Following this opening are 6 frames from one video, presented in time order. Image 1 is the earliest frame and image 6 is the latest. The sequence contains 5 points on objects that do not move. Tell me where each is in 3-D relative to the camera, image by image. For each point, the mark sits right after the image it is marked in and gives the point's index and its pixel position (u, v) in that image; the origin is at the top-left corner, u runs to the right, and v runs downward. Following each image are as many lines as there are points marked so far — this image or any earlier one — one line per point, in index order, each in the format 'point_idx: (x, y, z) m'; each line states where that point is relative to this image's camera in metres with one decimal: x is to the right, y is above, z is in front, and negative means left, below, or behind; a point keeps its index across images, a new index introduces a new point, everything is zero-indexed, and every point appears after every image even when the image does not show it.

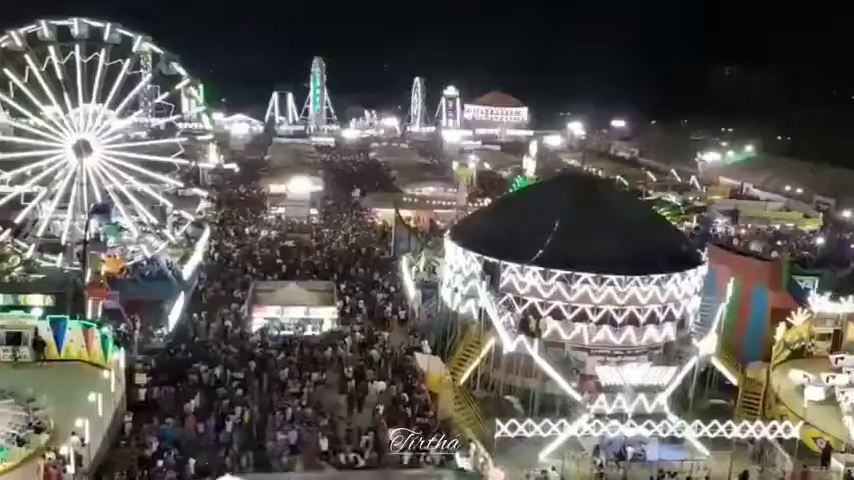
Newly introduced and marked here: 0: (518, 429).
0: (+1.7, -3.6, +17.9) m
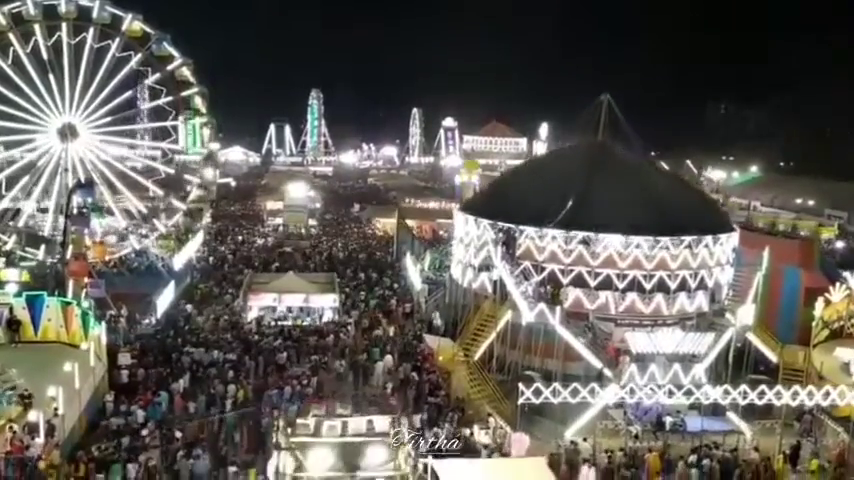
0: (+2.0, -2.6, +16.0) m
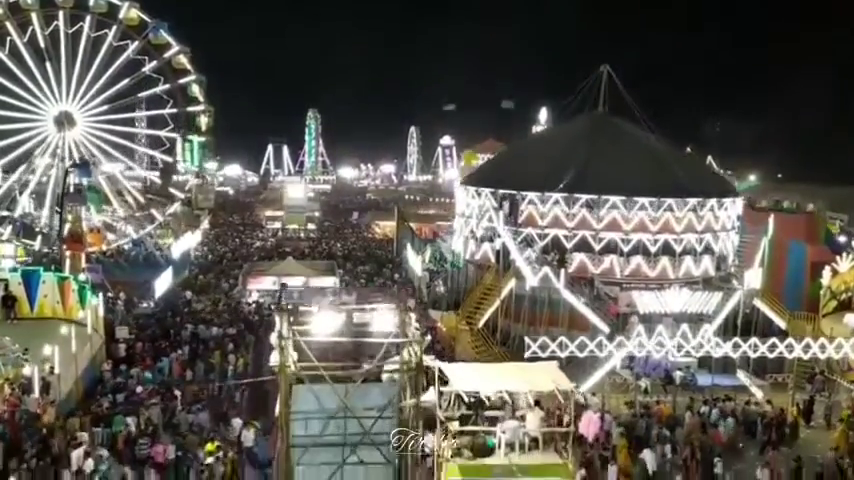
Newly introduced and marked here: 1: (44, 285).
0: (+2.0, -1.8, +15.6) m
1: (-7.7, -0.9, +19.1) m
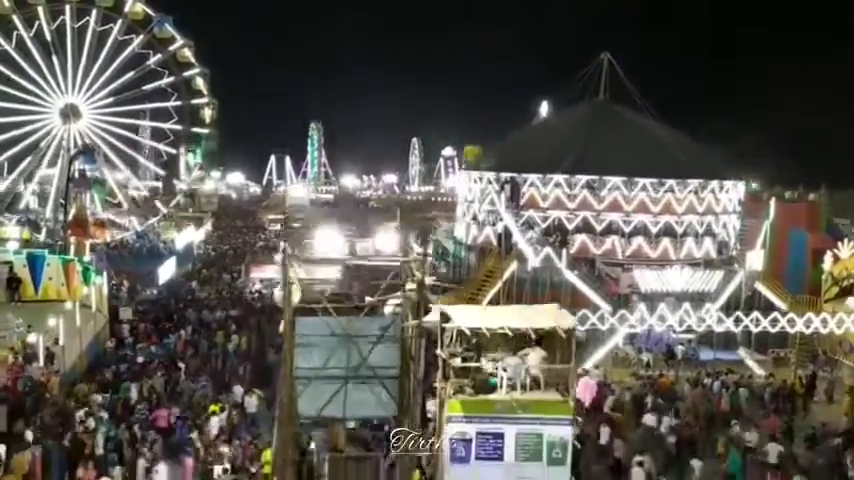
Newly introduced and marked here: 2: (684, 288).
0: (+2.1, -1.3, +15.7) m
1: (-7.7, -0.5, +19.2) m
2: (+5.0, -0.9, +18.4) m
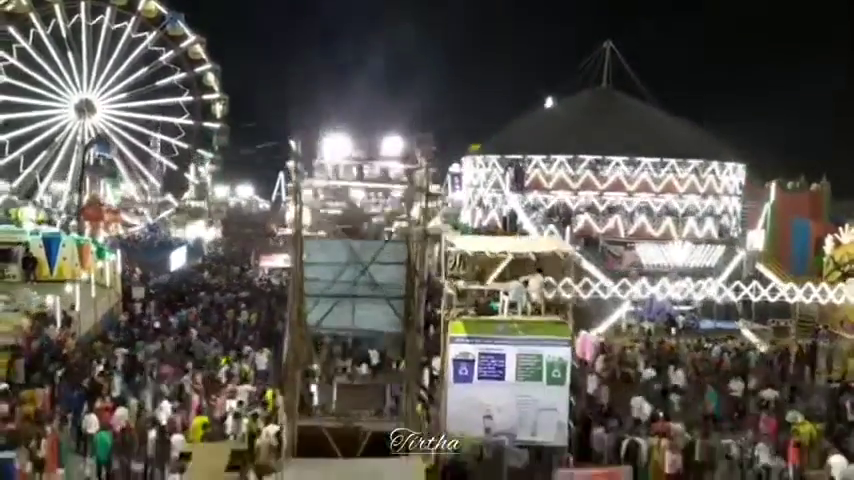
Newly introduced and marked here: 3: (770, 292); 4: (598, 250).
0: (+2.2, -0.8, +16.1) m
1: (-7.5, -0.1, +19.7) m
2: (+5.1, -0.5, +18.7) m
3: (+6.1, -0.9, +16.9) m
4: (+3.5, -0.2, +19.3) m
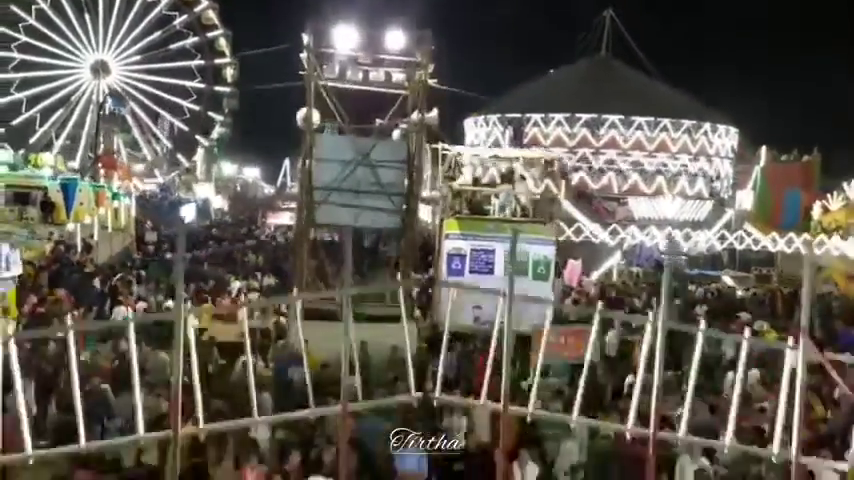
0: (+2.2, +0.2, +16.9) m
1: (-7.5, +1.1, +20.6) m
2: (+5.1, +0.4, +19.6) m
3: (+6.1, 0.0, +17.7) m
4: (+3.5, +0.7, +20.1) m
